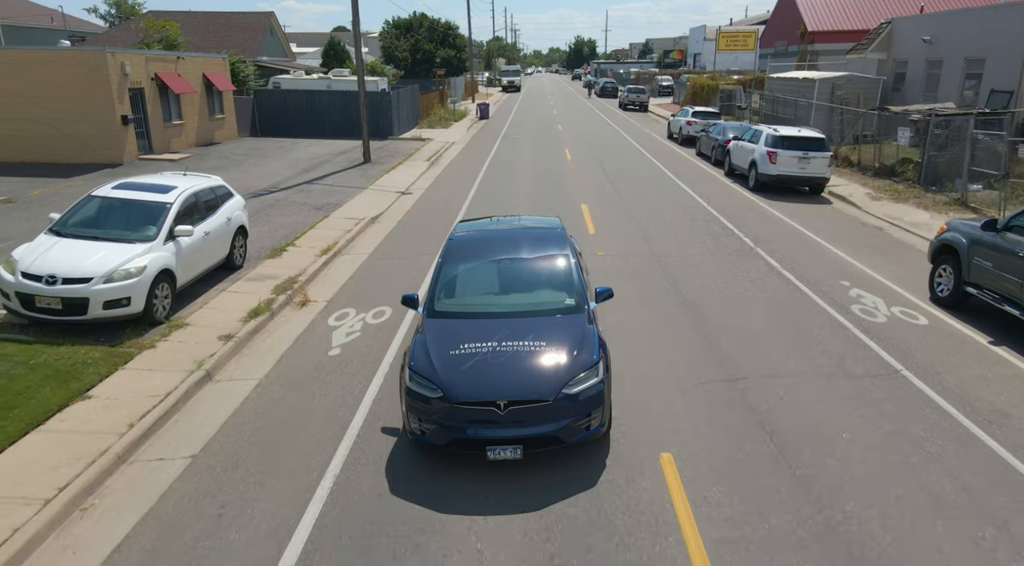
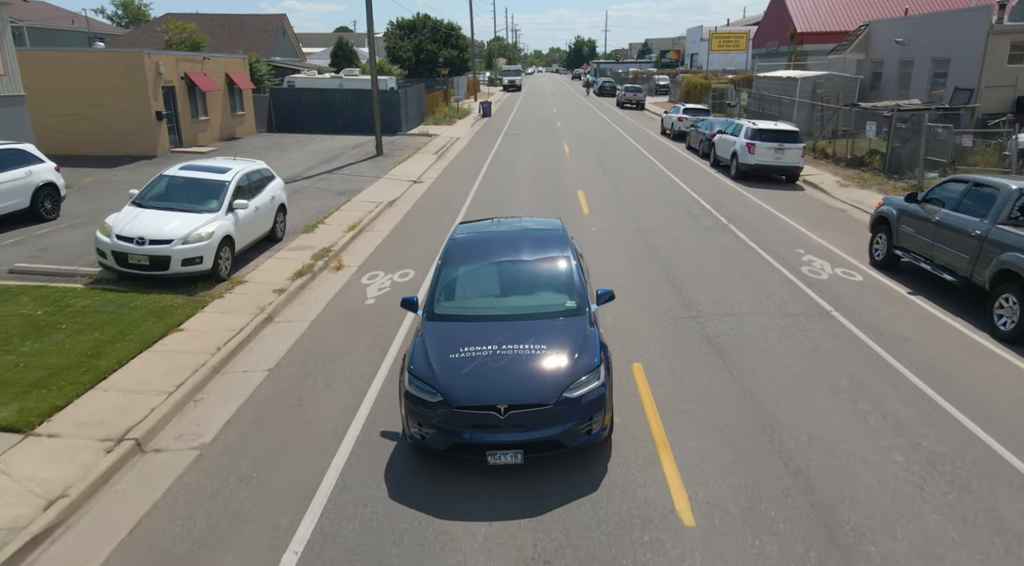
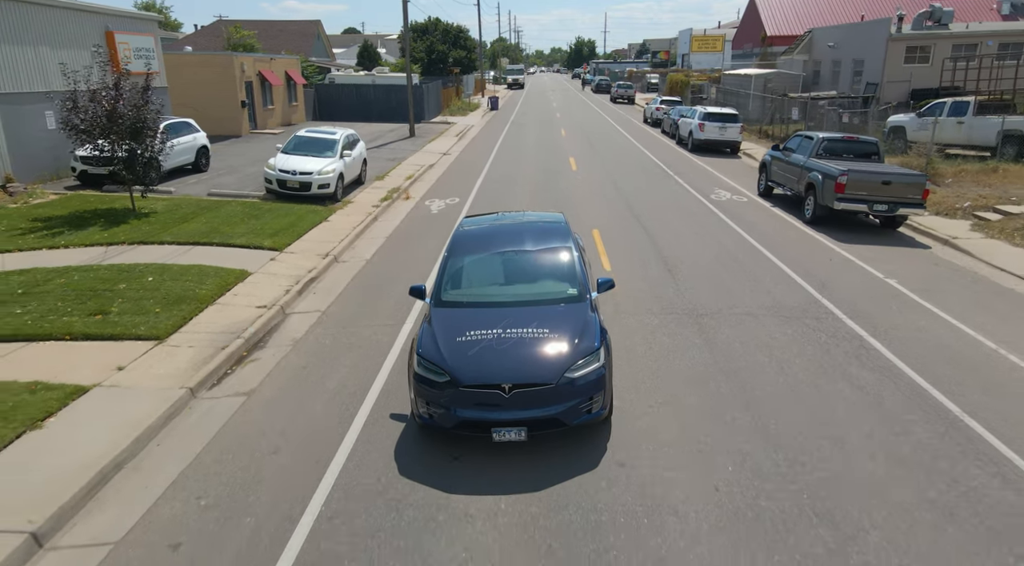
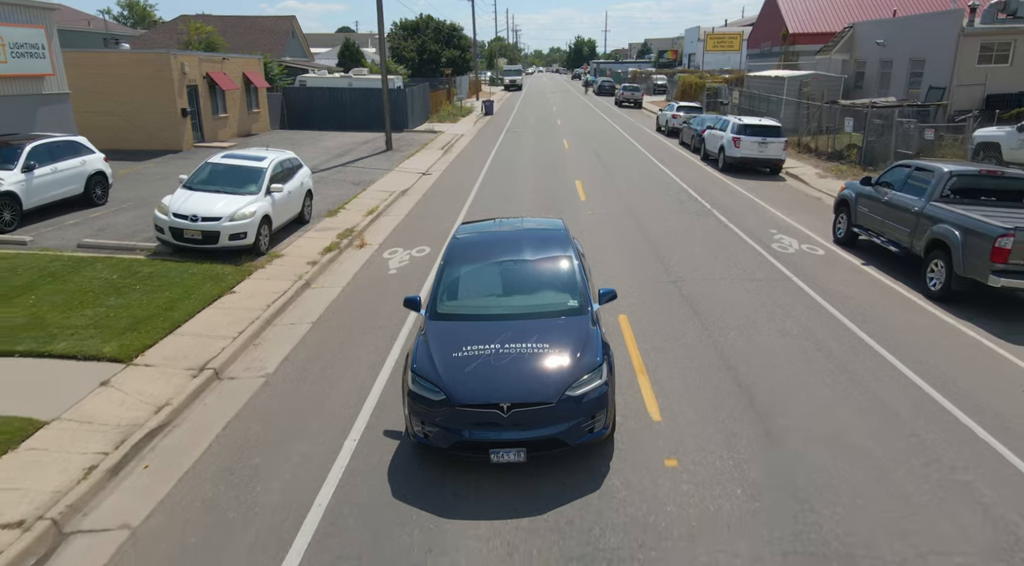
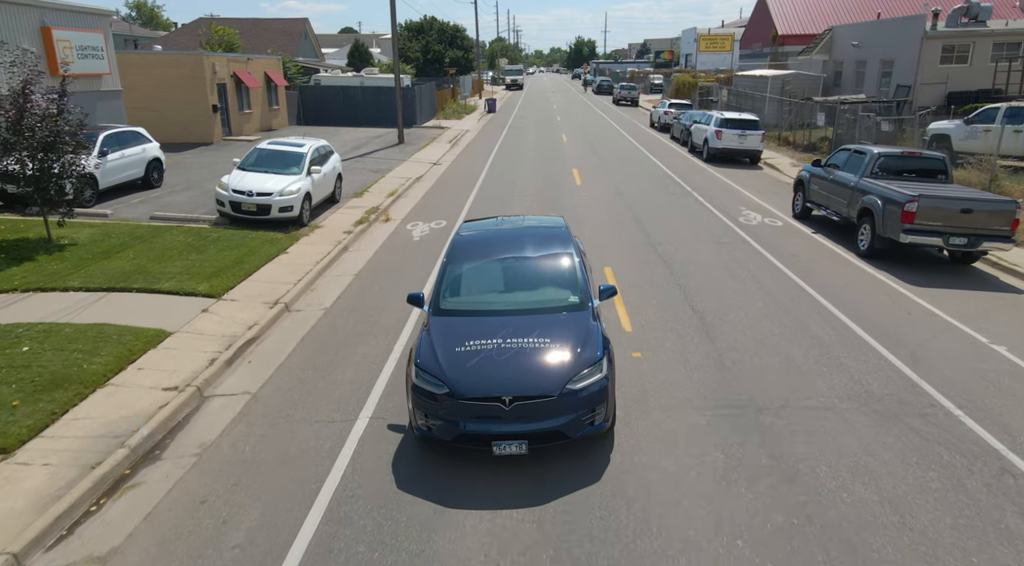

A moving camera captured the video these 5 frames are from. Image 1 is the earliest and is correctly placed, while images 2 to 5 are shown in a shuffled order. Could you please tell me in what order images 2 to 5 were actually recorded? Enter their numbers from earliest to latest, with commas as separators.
2, 4, 5, 3
